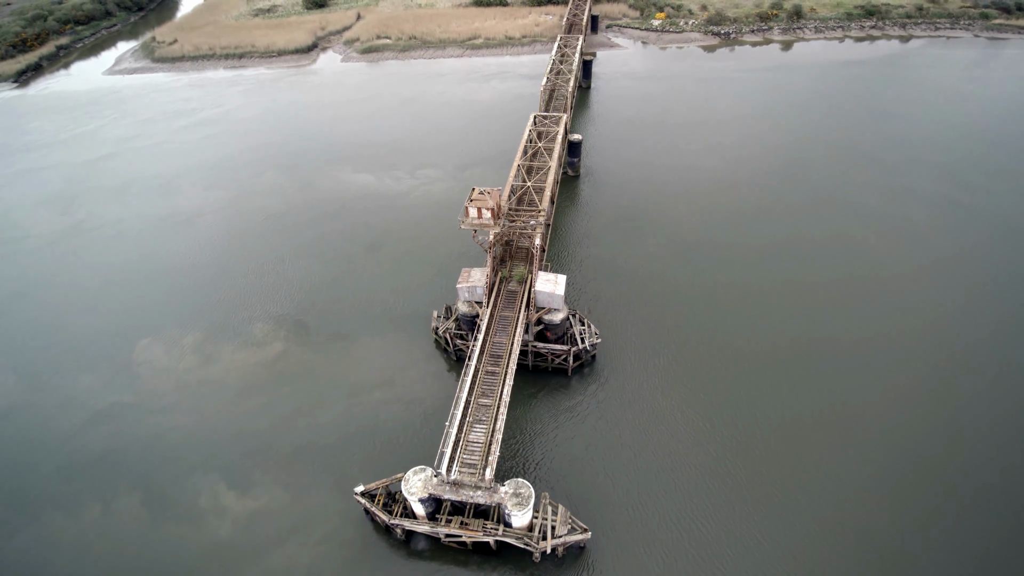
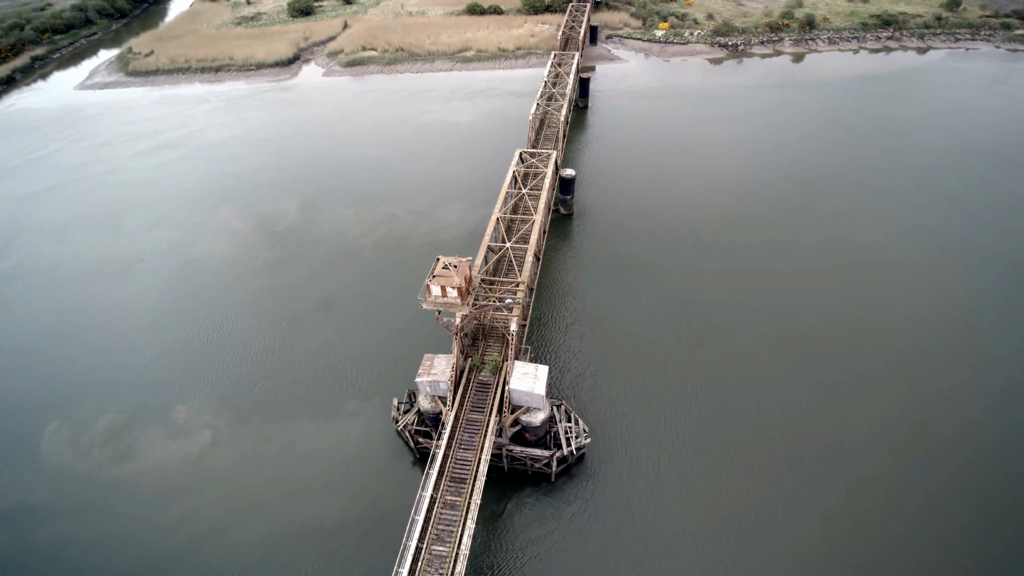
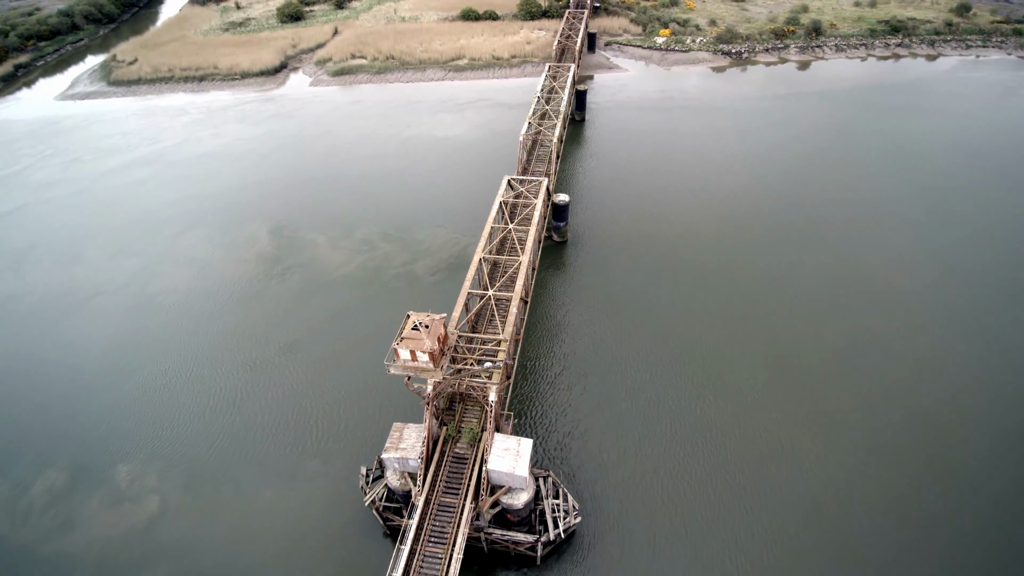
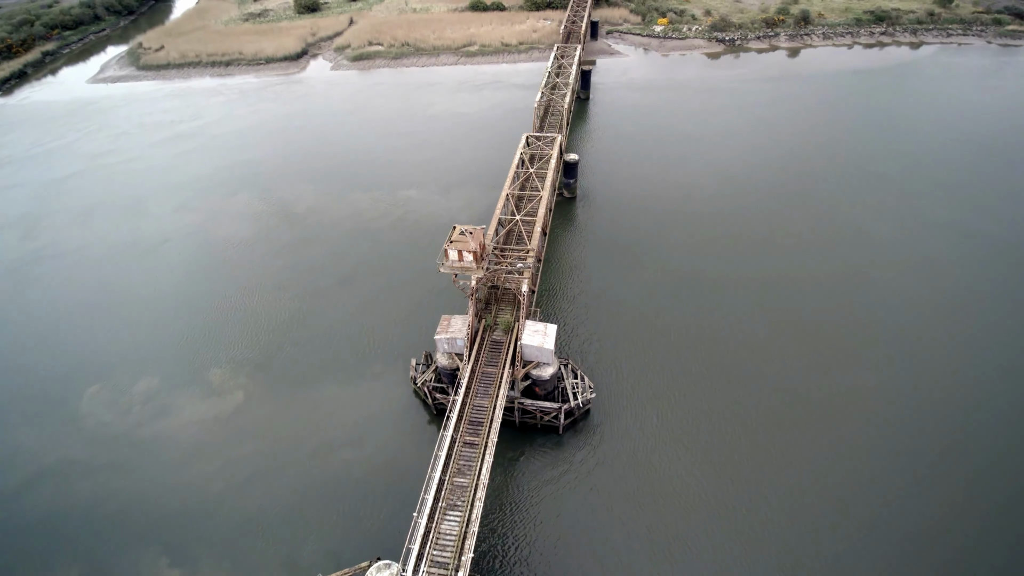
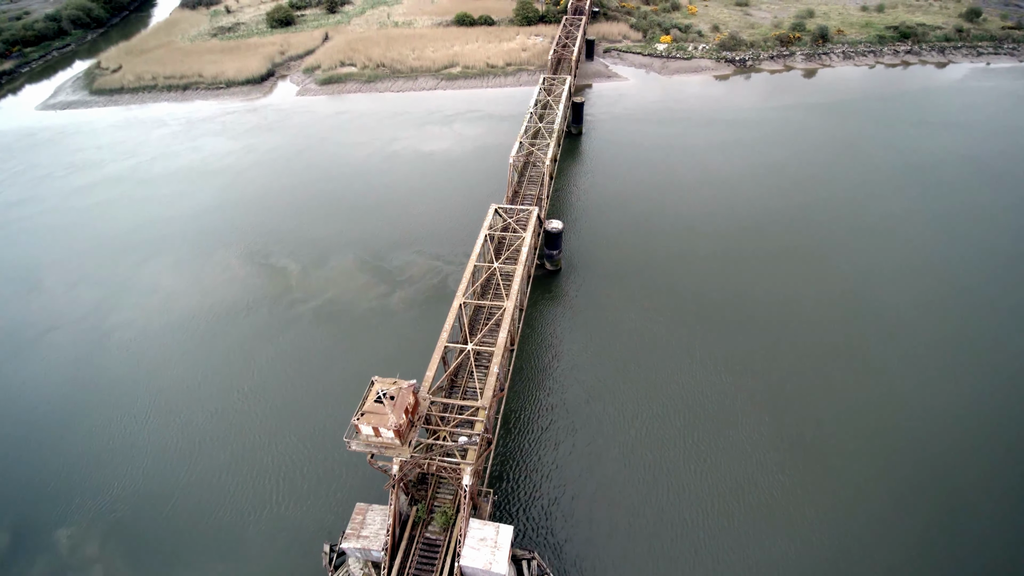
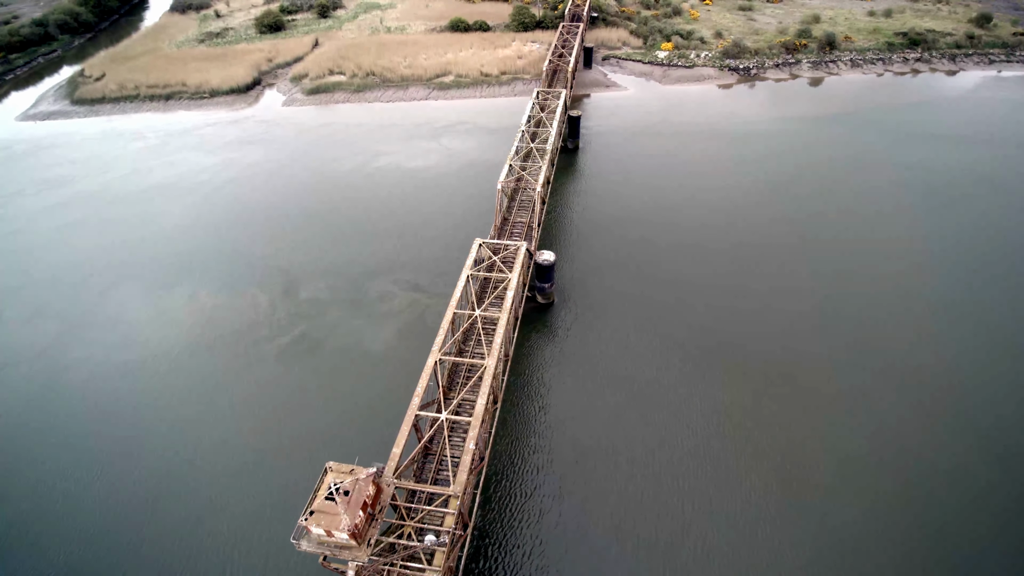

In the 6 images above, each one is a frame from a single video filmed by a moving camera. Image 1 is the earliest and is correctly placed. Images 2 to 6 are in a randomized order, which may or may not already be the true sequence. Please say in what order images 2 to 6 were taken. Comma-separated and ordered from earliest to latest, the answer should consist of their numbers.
4, 2, 3, 5, 6
